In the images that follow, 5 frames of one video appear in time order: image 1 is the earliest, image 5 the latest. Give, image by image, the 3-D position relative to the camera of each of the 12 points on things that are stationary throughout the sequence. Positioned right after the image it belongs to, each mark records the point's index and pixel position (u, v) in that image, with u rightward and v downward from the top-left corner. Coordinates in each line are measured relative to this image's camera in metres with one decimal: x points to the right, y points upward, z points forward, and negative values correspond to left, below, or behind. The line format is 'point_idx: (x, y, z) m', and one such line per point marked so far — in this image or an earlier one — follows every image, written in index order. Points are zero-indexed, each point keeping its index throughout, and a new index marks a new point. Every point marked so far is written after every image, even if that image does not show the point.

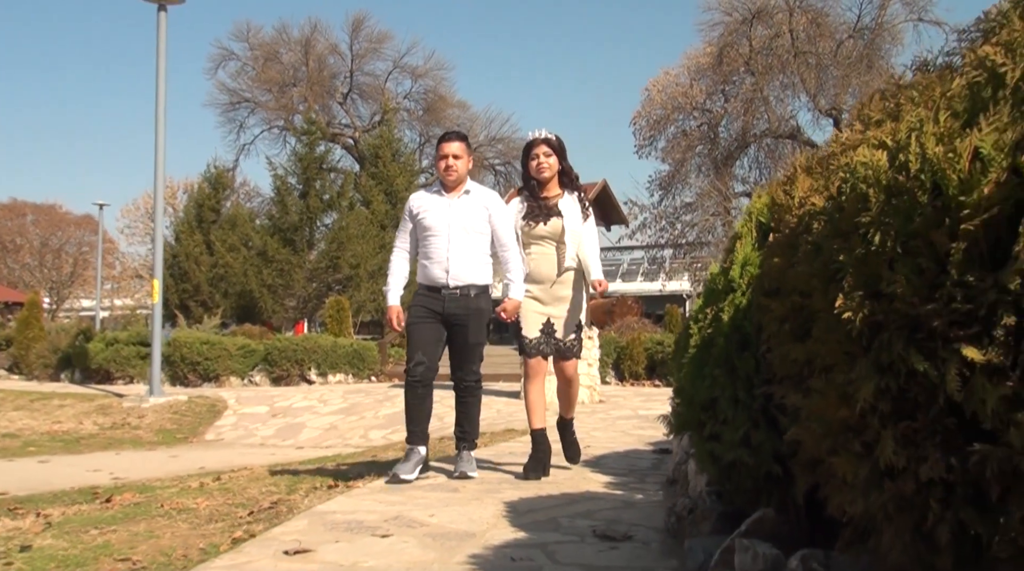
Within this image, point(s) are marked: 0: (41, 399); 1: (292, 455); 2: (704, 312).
0: (-8.1, -1.9, +15.9) m
1: (-2.5, -1.9, +10.6) m
2: (+0.7, -0.1, +3.4) m
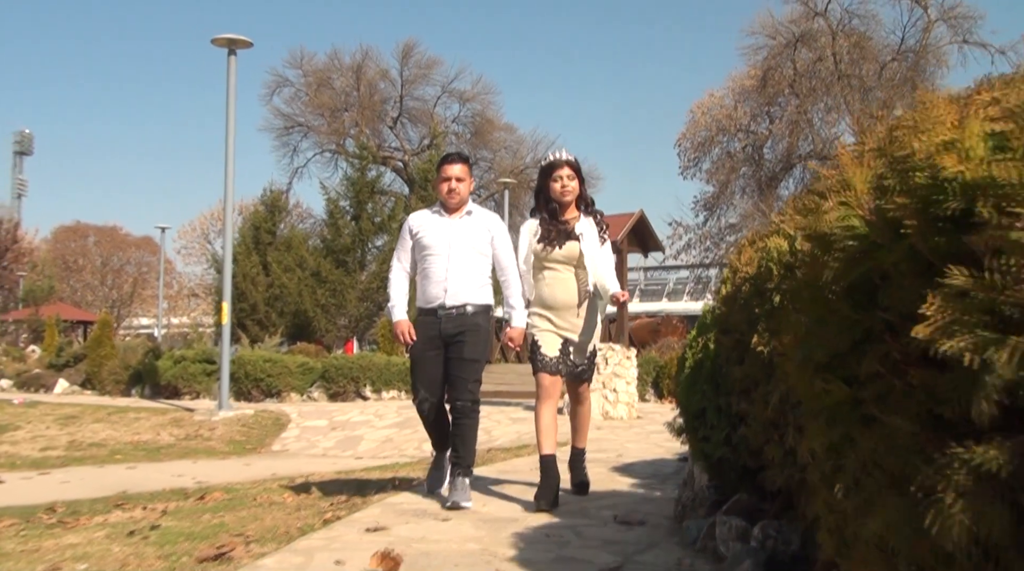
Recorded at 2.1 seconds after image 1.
0: (-7.3, -2.3, +17.2) m
1: (-2.0, -2.2, +11.6) m
2: (+0.9, -0.2, +4.3) m
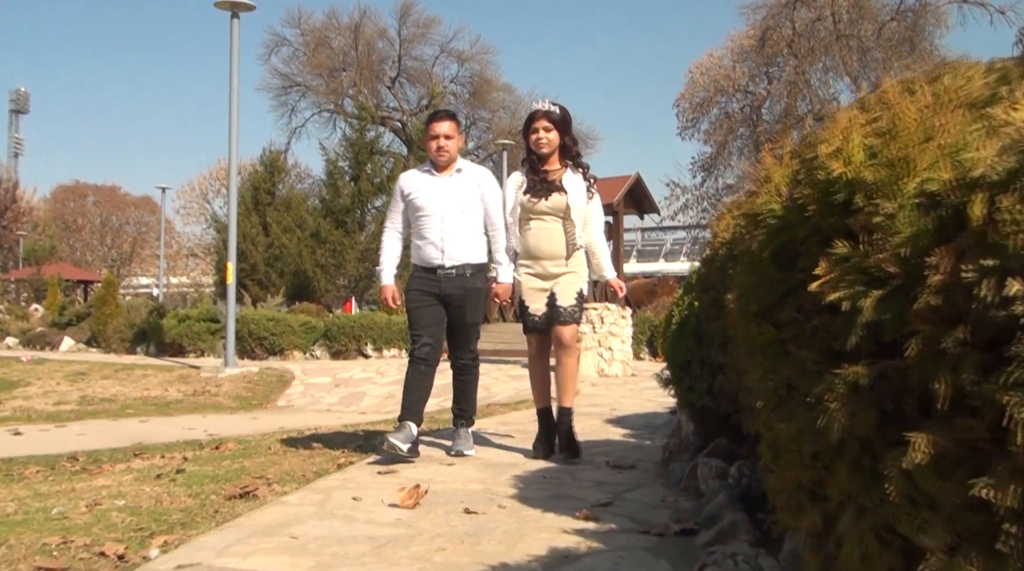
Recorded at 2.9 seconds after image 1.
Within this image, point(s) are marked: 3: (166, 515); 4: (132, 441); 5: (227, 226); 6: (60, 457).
0: (-7.3, -1.6, +17.6) m
1: (-2.0, -1.7, +12.0) m
2: (+0.9, -0.1, +4.6) m
3: (-1.6, -1.0, +4.3) m
4: (-4.1, -1.7, +10.0) m
5: (-5.2, +1.1, +17.0) m
6: (-4.1, -1.5, +8.4) m
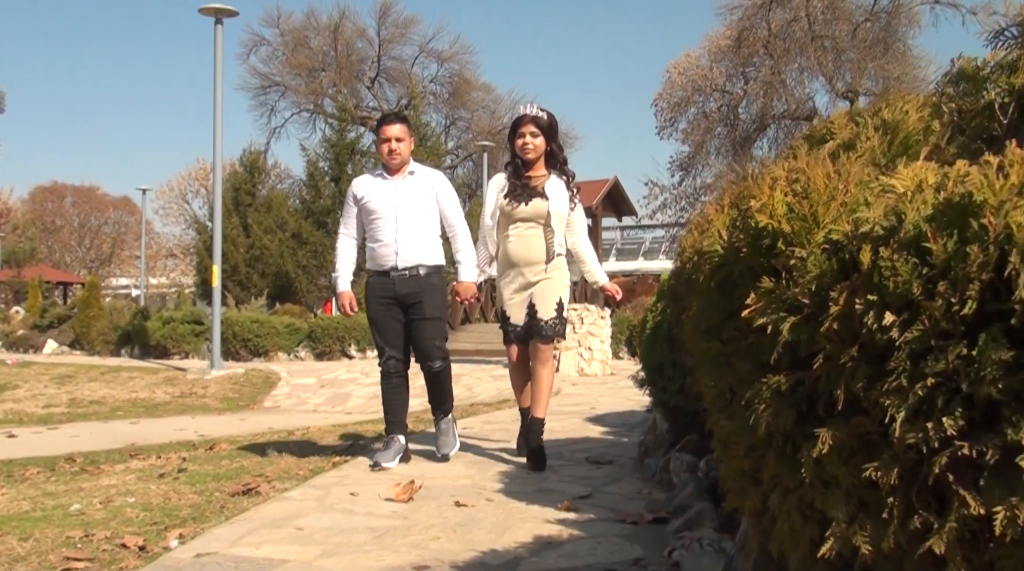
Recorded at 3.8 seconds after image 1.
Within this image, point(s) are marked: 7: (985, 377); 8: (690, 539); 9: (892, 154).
0: (-7.7, -1.7, +17.8) m
1: (-2.2, -1.8, +12.3) m
2: (+0.8, -0.1, +5.0) m
3: (-1.6, -1.1, +4.6) m
4: (-4.3, -1.7, +10.2) m
5: (-5.6, +1.0, +17.2) m
6: (-4.2, -1.6, +8.6) m
7: (+0.8, -0.2, +1.5) m
8: (+0.7, -0.9, +3.4) m
9: (+1.3, +0.4, +3.1) m
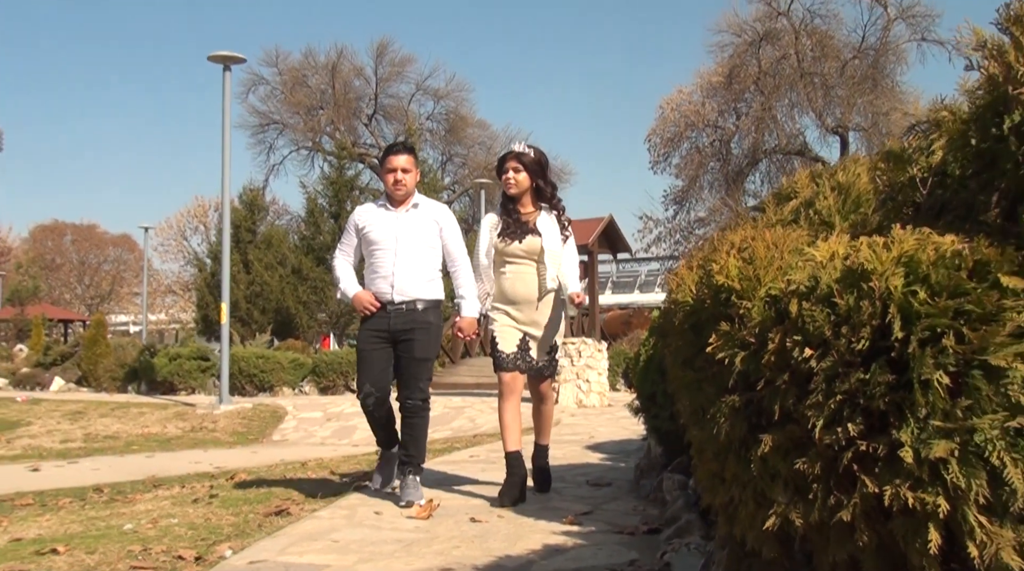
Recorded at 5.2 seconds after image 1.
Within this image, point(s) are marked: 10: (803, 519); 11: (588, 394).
0: (-7.7, -2.4, +18.2) m
1: (-2.2, -2.3, +12.8) m
2: (+0.8, -0.3, +5.6) m
3: (-1.6, -1.3, +5.1) m
4: (-4.2, -2.2, +10.7) m
5: (-5.6, +0.3, +17.8) m
6: (-4.2, -2.0, +9.1) m
7: (+0.8, -0.2, +2.1) m
8: (+0.7, -1.1, +4.0) m
9: (+1.3, +0.3, +3.7) m
10: (+0.7, -0.6, +2.3) m
11: (+1.1, -1.6, +13.8) m
